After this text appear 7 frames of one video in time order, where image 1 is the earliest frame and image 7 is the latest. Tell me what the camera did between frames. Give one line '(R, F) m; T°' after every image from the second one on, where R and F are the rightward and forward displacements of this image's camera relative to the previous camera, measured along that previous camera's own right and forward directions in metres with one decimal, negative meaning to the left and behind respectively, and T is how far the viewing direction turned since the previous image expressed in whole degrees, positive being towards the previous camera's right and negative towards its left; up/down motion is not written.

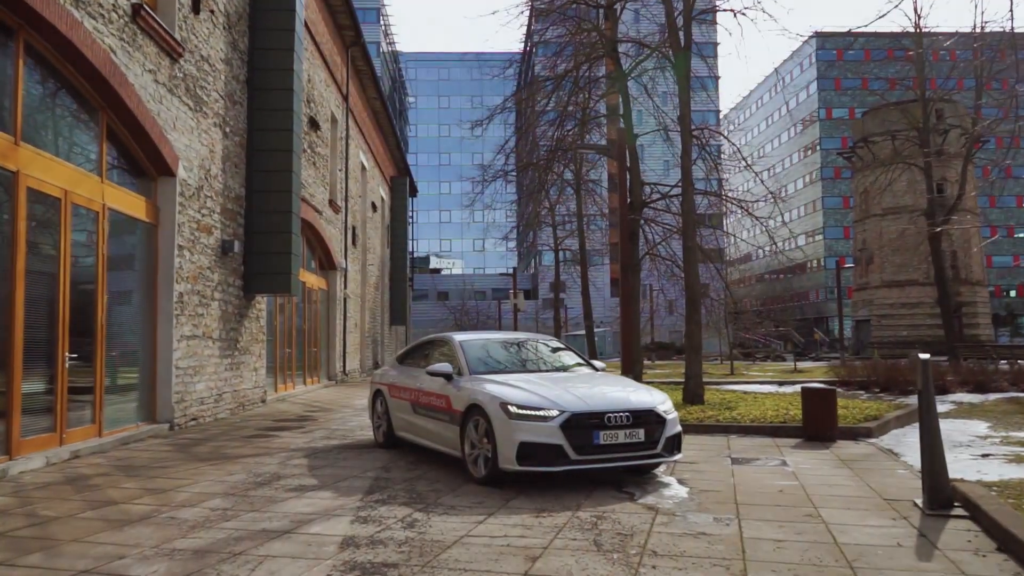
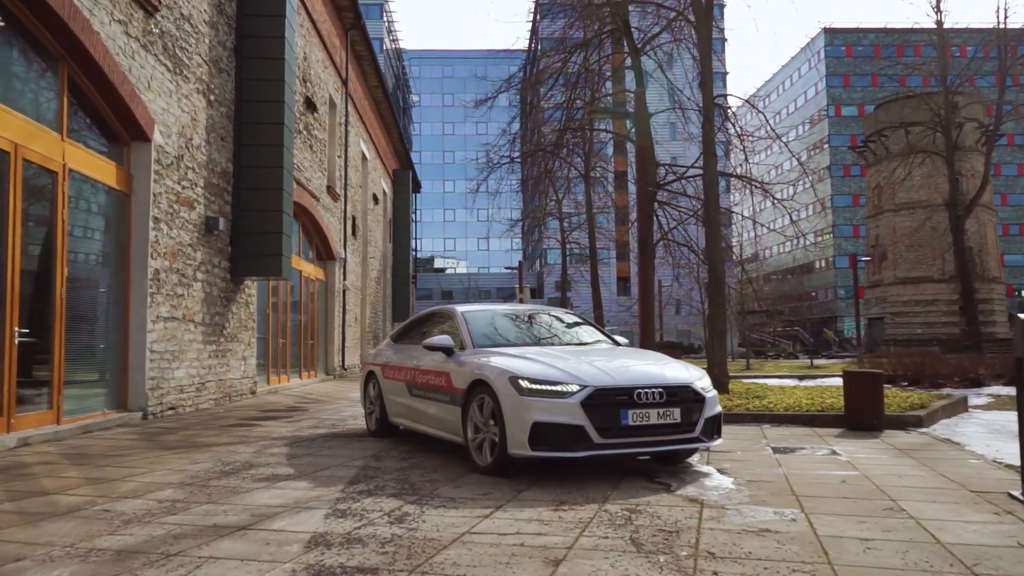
(0.0, +1.0) m; 0°
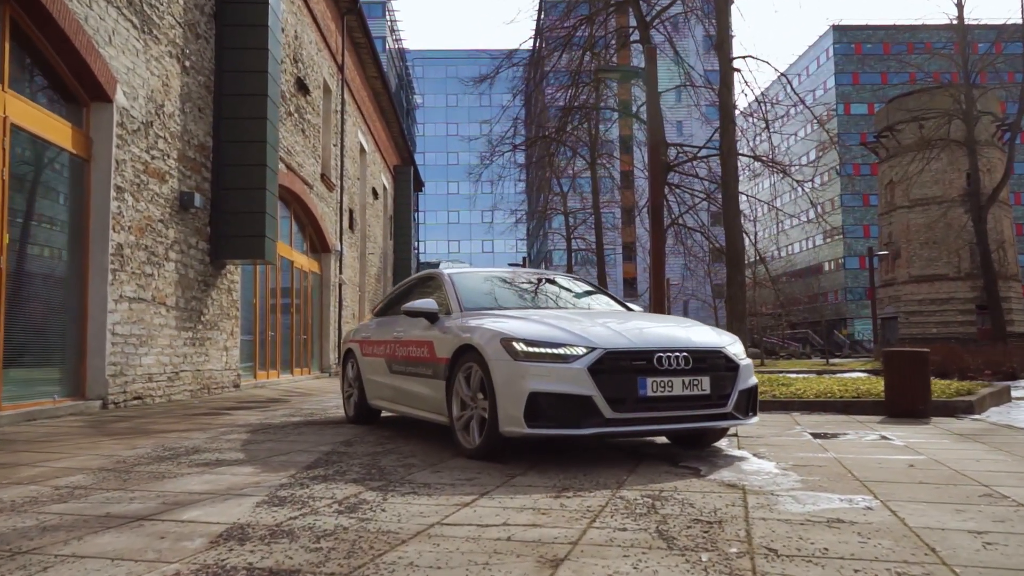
(+0.1, +0.9) m; 0°
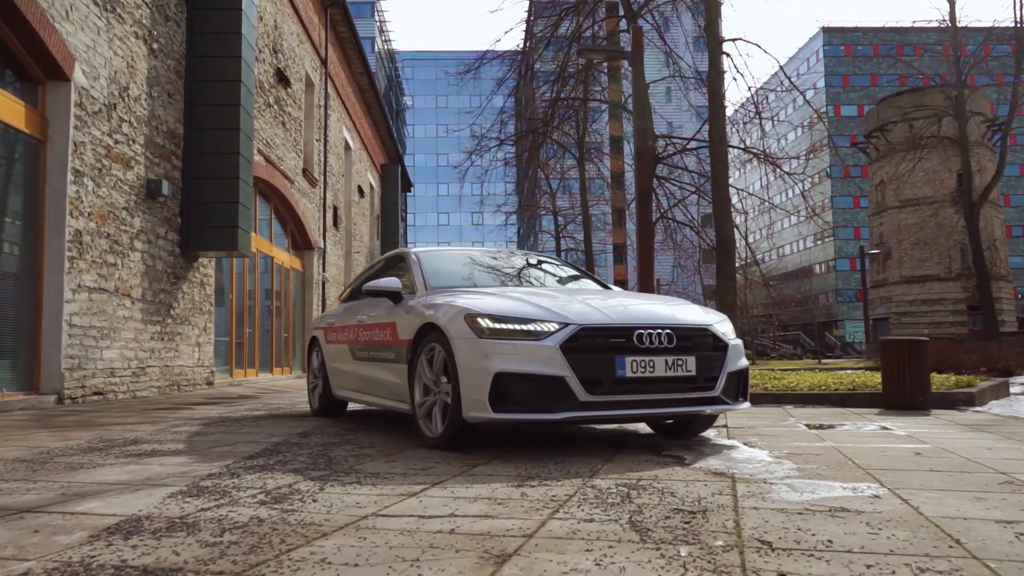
(+0.1, +0.4) m; +1°
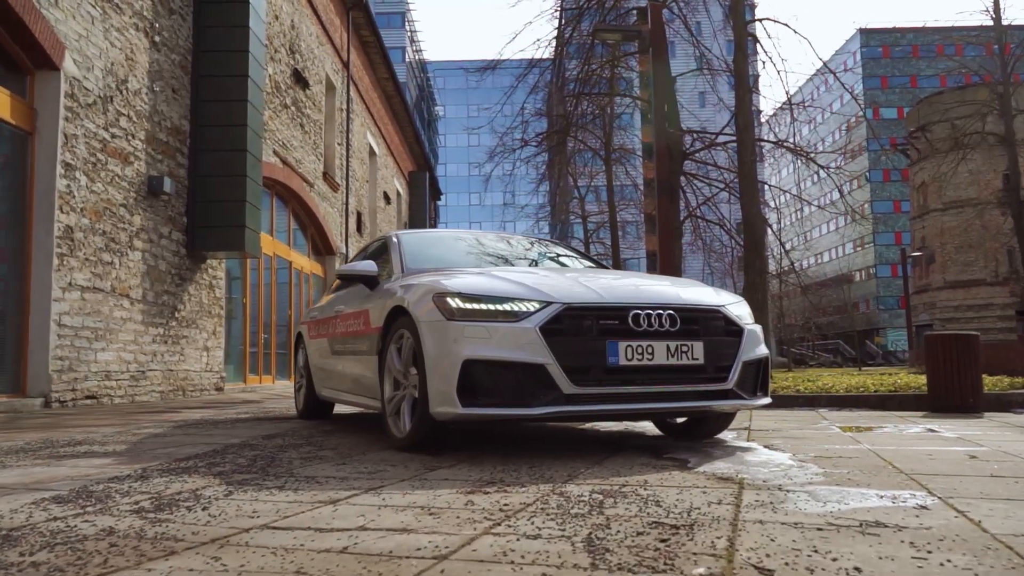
(+0.3, +0.5) m; -3°
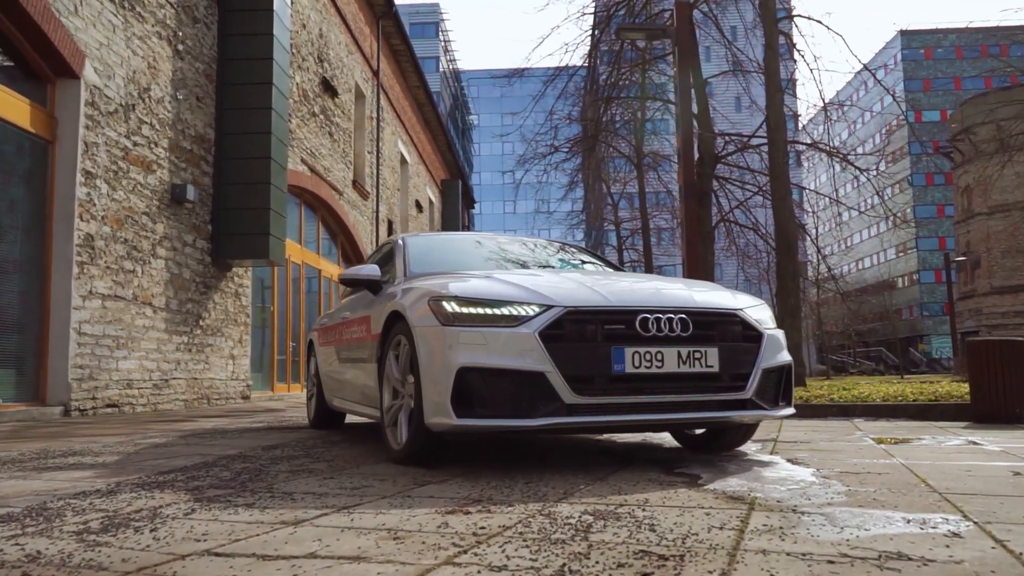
(+0.1, +0.2) m; -3°
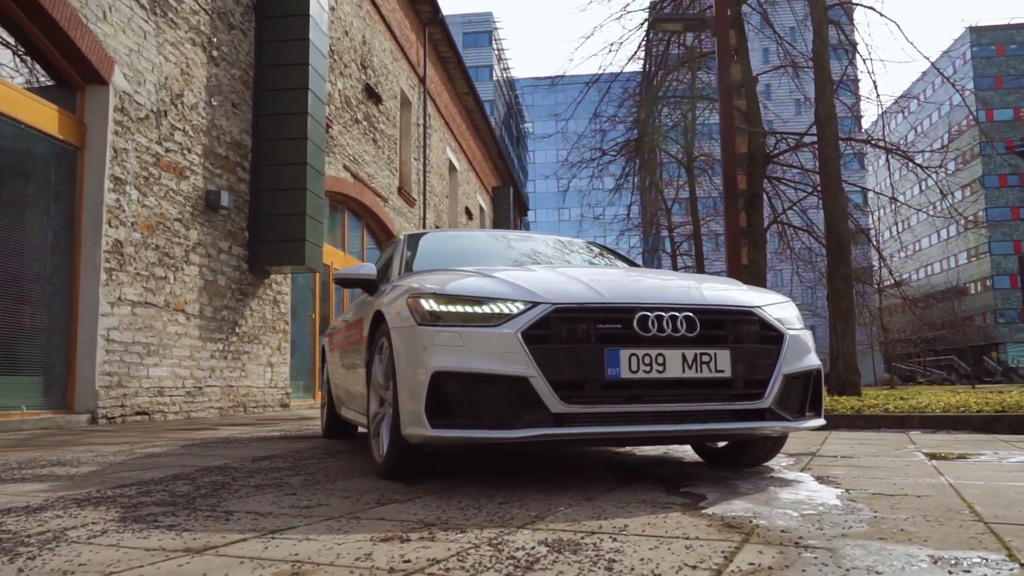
(+0.3, +0.3) m; -4°
